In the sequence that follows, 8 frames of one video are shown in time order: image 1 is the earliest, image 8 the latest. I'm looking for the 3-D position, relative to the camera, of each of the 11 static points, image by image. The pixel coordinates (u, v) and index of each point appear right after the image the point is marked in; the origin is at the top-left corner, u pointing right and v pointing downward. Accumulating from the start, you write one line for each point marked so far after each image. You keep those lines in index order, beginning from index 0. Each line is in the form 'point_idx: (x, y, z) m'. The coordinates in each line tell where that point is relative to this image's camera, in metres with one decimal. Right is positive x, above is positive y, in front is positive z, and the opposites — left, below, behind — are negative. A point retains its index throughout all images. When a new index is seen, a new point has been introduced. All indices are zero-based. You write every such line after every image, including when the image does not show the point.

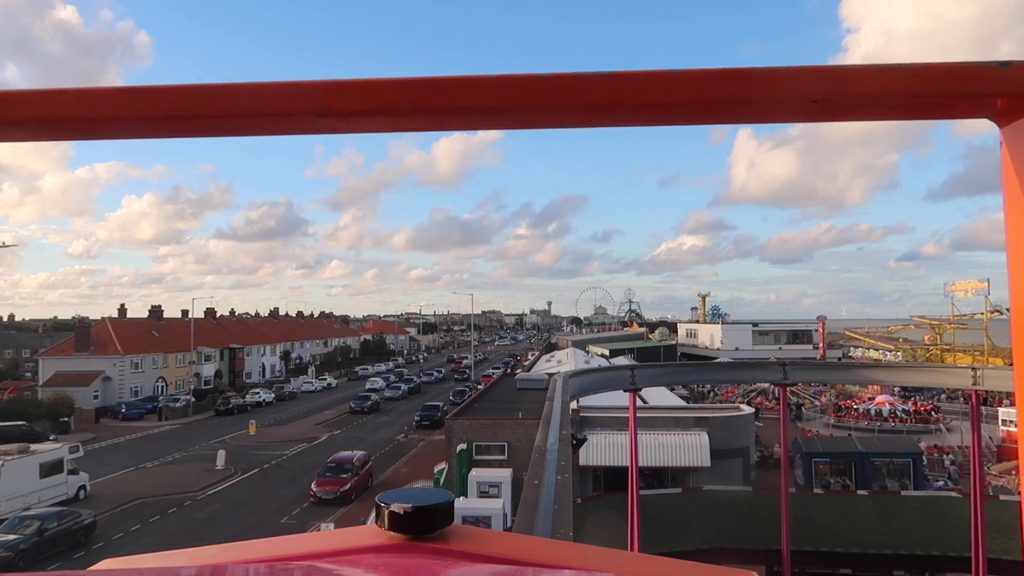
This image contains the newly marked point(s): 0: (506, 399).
0: (-0.2, -3.5, +19.5) m
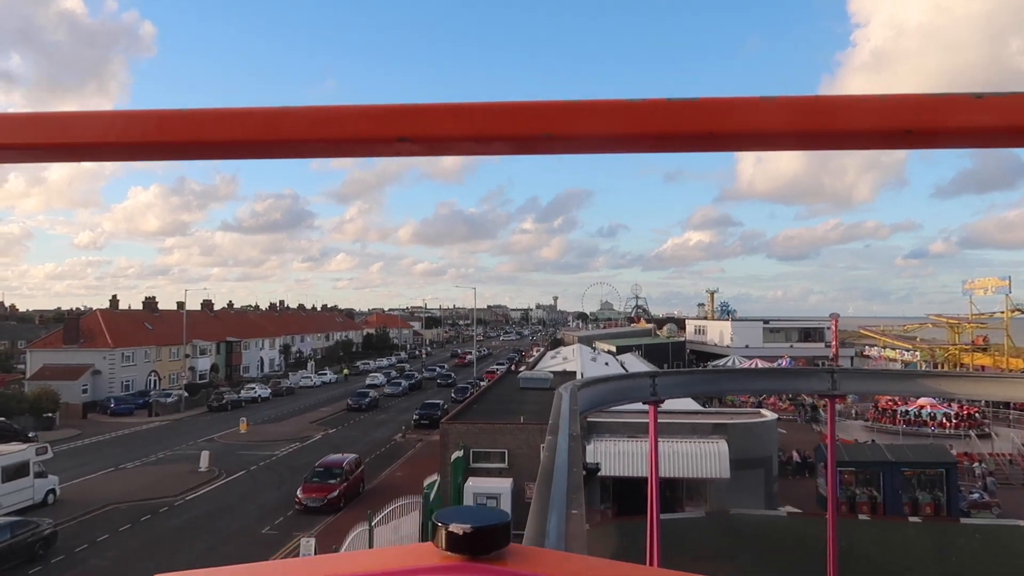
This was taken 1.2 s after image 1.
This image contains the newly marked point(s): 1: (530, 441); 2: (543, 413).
0: (-0.1, -3.3, +18.5) m
1: (+0.4, -3.4, +13.9) m
2: (+0.8, -3.3, +16.3) m
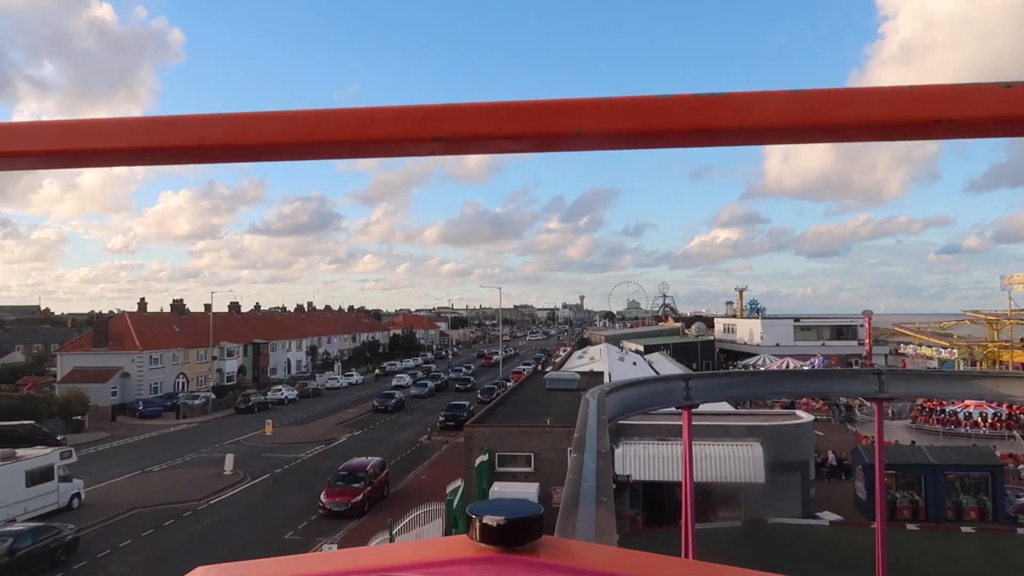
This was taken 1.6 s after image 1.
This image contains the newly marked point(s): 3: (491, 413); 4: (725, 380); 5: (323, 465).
0: (+0.6, -3.3, +18.2) m
1: (+1.0, -3.4, +13.6) m
2: (+1.4, -3.2, +15.9) m
3: (-0.6, -3.3, +16.2) m
4: (+2.8, -1.2, +8.2) m
5: (-4.8, -4.5, +16.1) m
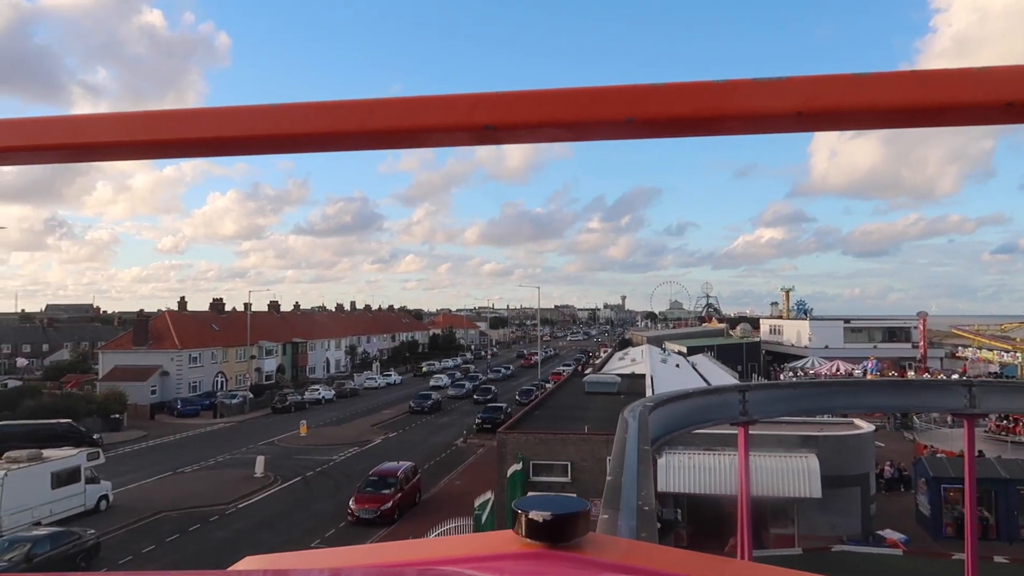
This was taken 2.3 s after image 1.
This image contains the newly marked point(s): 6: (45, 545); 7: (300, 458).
0: (+1.6, -3.3, +17.4) m
1: (+1.7, -3.4, +12.8) m
2: (+2.3, -3.2, +15.1) m
3: (+0.3, -3.2, +15.5) m
4: (+3.2, -1.2, +7.3) m
5: (-3.9, -4.5, +15.7) m
6: (-6.4, -3.5, +8.7) m
7: (-5.5, -4.4, +16.5) m
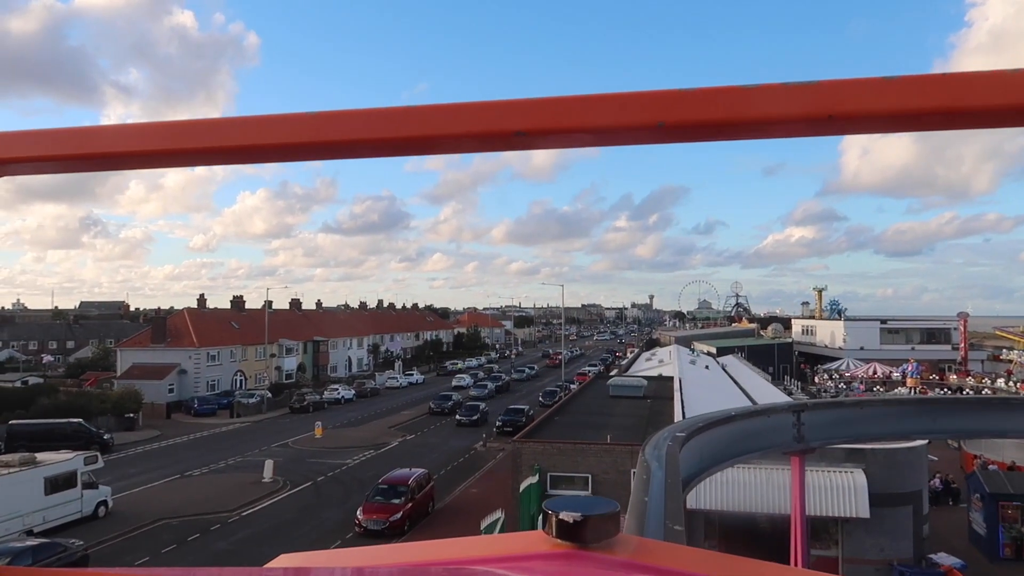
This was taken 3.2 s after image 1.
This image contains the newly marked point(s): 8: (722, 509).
0: (+2.2, -3.2, +16.5) m
1: (+2.0, -3.3, +11.9) m
2: (+2.8, -3.2, +14.2) m
3: (+0.7, -3.2, +14.7) m
4: (+3.3, -1.2, +6.4) m
5: (-3.4, -4.4, +15.1) m
6: (-6.2, -3.5, +8.1) m
7: (-5.0, -4.4, +15.9) m
8: (+3.9, -4.1, +11.9) m
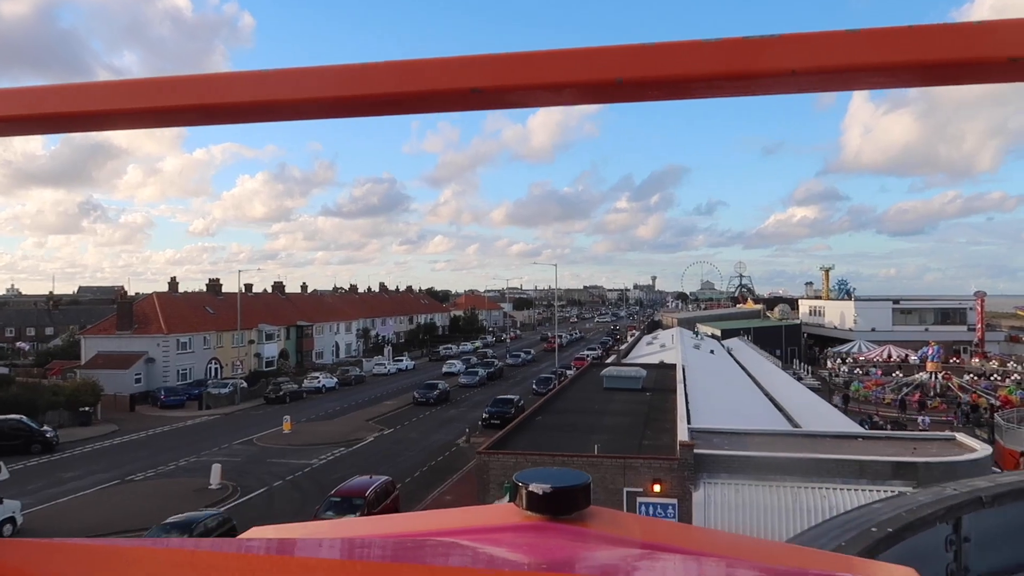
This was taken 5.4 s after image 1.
0: (+1.8, -2.7, +14.9) m
1: (+1.7, -2.9, +10.3) m
2: (+2.4, -2.7, +12.5) m
3: (+0.4, -2.7, +13.0) m
4: (+2.8, -0.9, +4.7) m
5: (-3.8, -4.0, +13.5) m
6: (-6.6, -3.3, +6.5) m
7: (-5.4, -3.9, +14.3) m
8: (+3.6, -3.7, +10.2) m
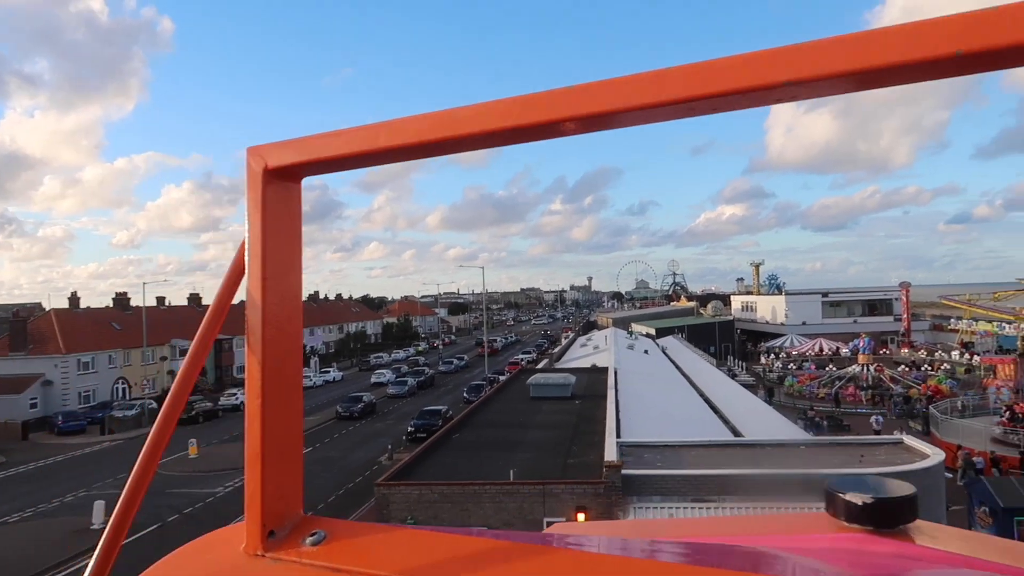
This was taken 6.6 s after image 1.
0: (+0.2, -2.8, +14.1) m
1: (+0.4, -3.0, +9.5) m
2: (+1.0, -2.8, +11.8) m
3: (-1.1, -2.8, +12.1) m
4: (+2.1, -0.9, +4.0) m
5: (-5.2, -4.2, +12.2) m
6: (-7.4, -3.5, +5.0) m
7: (-6.9, -4.2, +12.9) m
8: (+2.4, -3.6, +9.6) m
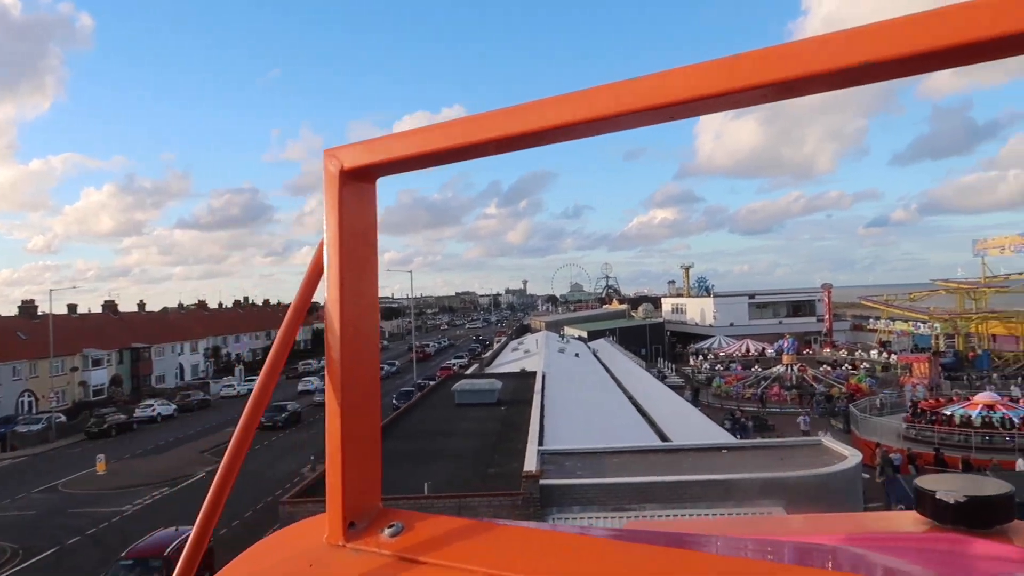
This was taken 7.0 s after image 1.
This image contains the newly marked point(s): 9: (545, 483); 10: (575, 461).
0: (-1.4, -2.9, +13.8) m
1: (-0.7, -3.0, +9.3) m
2: (-0.4, -2.8, +11.6) m
3: (-2.5, -2.9, +11.8) m
4: (+1.4, -0.9, +4.0) m
5: (-6.6, -4.3, +11.4) m
6: (-8.1, -3.6, +4.1) m
7: (-8.3, -4.3, +12.0) m
8: (+1.2, -3.7, +9.6) m
9: (+0.6, -3.0, +9.9) m
10: (+1.2, -3.0, +11.2) m
